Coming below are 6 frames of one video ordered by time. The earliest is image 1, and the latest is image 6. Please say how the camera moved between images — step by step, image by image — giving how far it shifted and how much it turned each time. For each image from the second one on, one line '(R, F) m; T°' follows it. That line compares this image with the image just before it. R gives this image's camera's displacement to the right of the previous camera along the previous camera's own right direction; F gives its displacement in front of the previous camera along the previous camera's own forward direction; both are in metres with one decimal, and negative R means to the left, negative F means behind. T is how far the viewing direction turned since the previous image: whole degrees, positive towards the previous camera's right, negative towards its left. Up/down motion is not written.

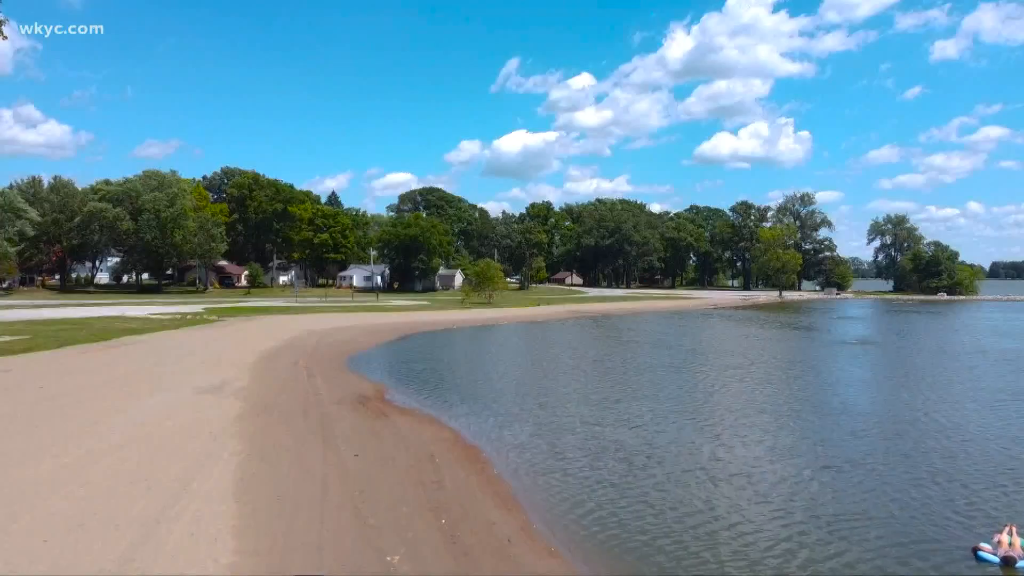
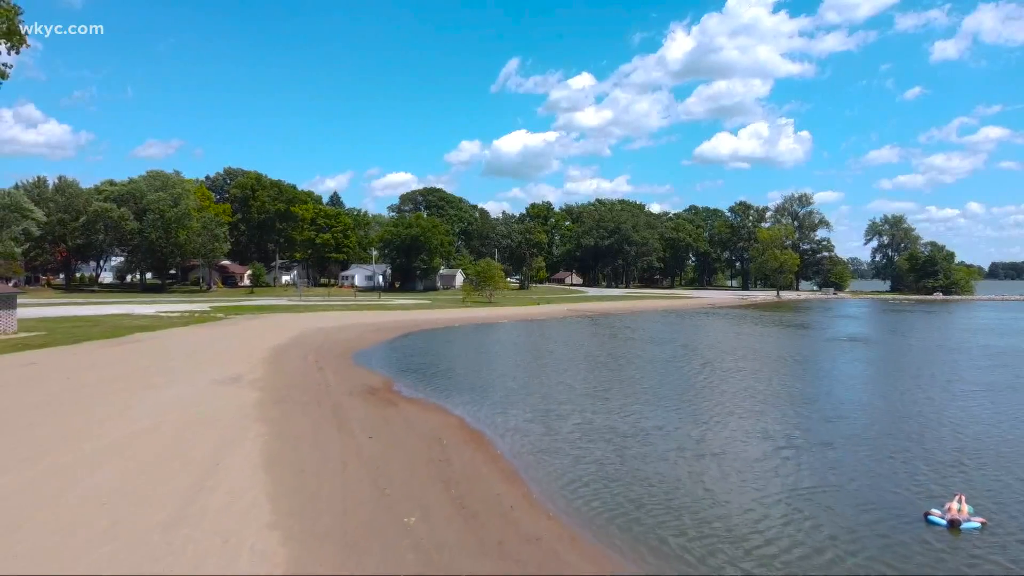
(0.0, -1.0) m; 0°
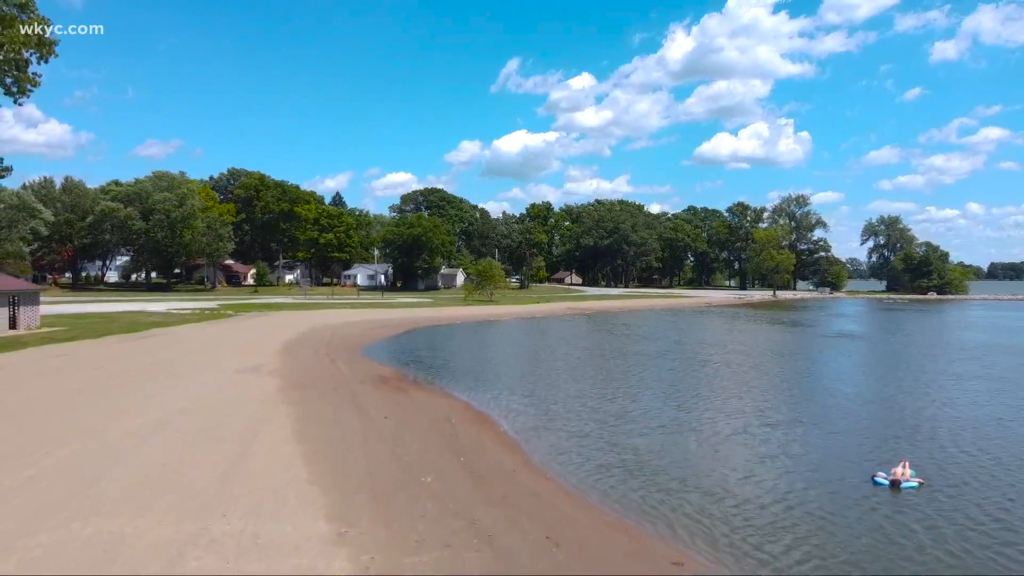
(0.0, -1.5) m; 0°
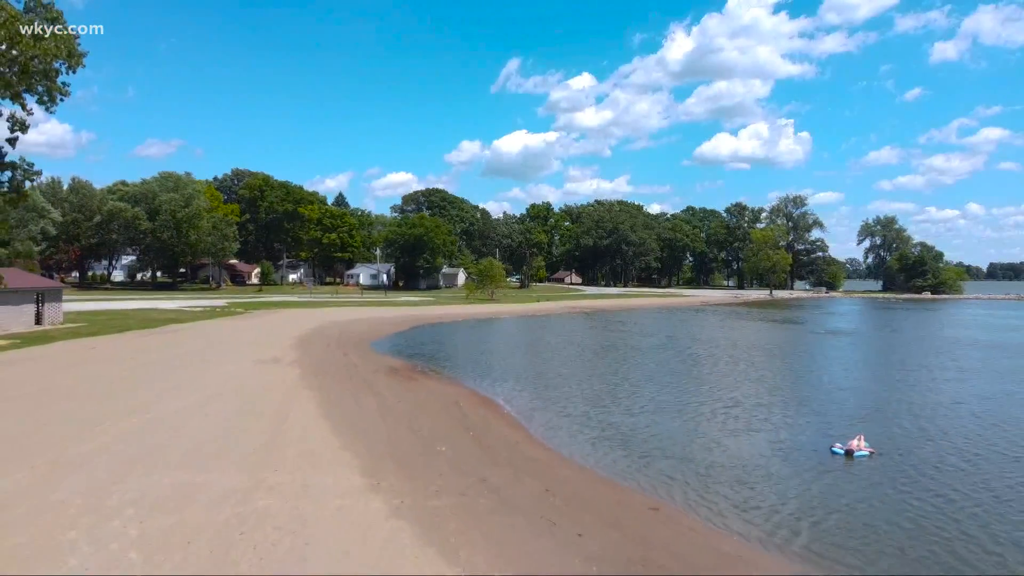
(-0.1, -1.6) m; 0°
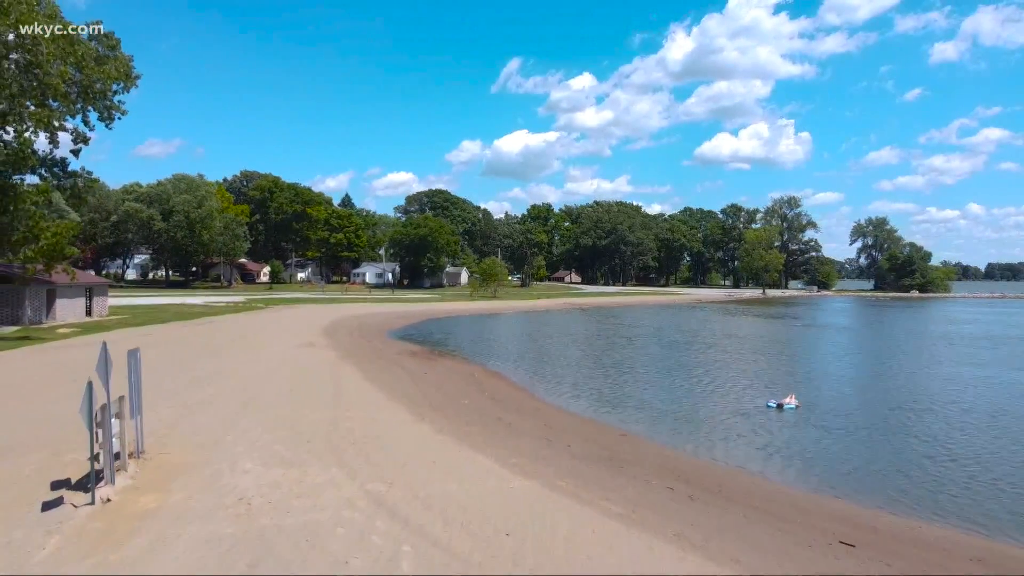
(-0.2, -3.5) m; 0°
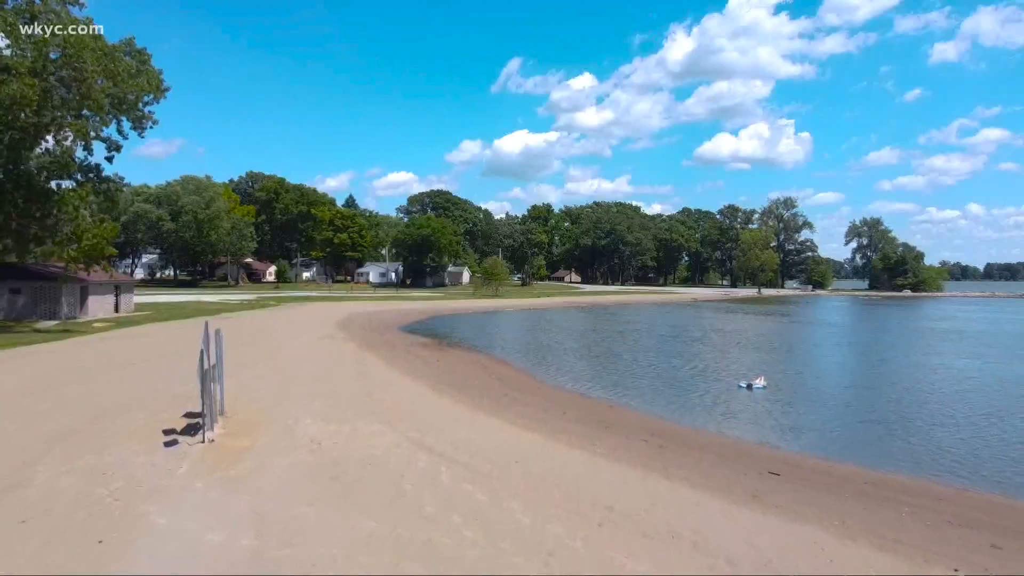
(-0.1, -2.3) m; 0°
